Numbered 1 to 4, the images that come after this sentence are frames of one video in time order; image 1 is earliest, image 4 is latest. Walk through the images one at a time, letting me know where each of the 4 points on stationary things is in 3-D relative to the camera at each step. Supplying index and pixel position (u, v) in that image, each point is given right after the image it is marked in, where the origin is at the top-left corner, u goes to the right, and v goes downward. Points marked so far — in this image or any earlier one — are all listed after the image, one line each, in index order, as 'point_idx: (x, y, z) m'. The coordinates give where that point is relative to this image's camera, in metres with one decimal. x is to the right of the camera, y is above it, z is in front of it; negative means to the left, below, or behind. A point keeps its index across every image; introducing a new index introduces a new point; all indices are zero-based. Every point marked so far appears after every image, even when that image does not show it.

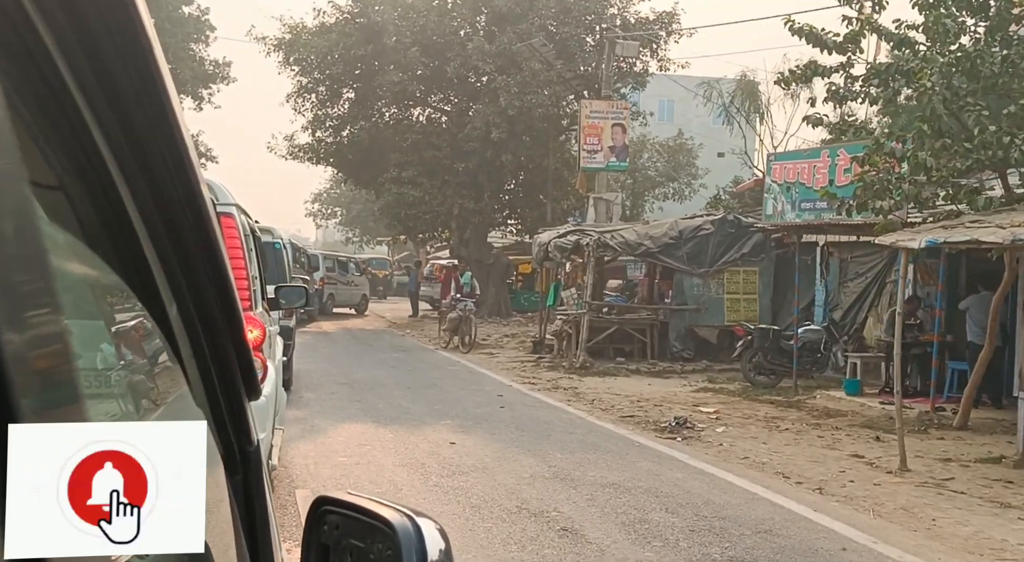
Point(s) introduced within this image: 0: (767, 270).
0: (+3.4, +0.1, +16.8) m
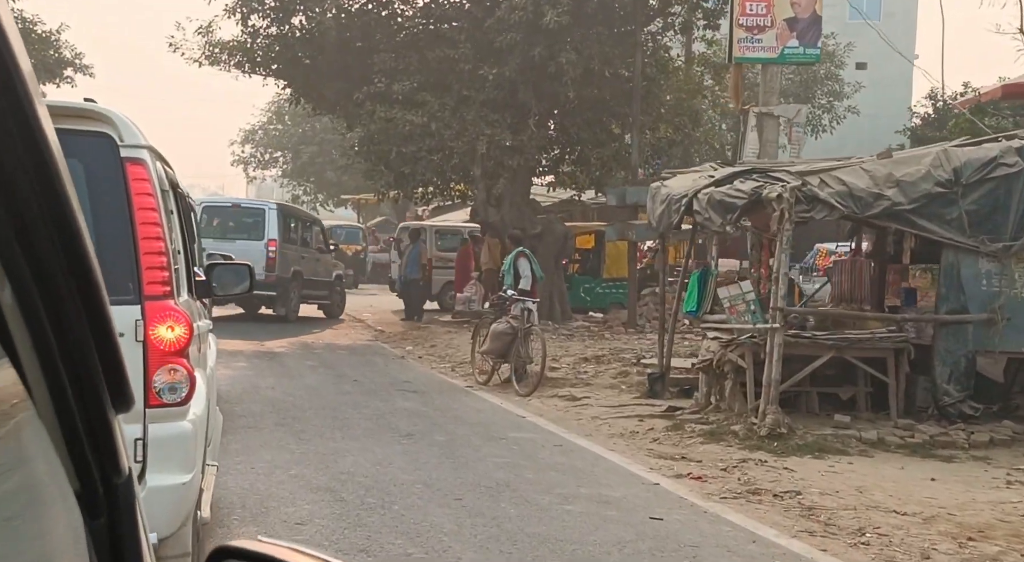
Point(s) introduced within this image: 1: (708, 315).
0: (+4.3, +0.3, +8.9) m
1: (+1.5, -0.3, +9.8) m
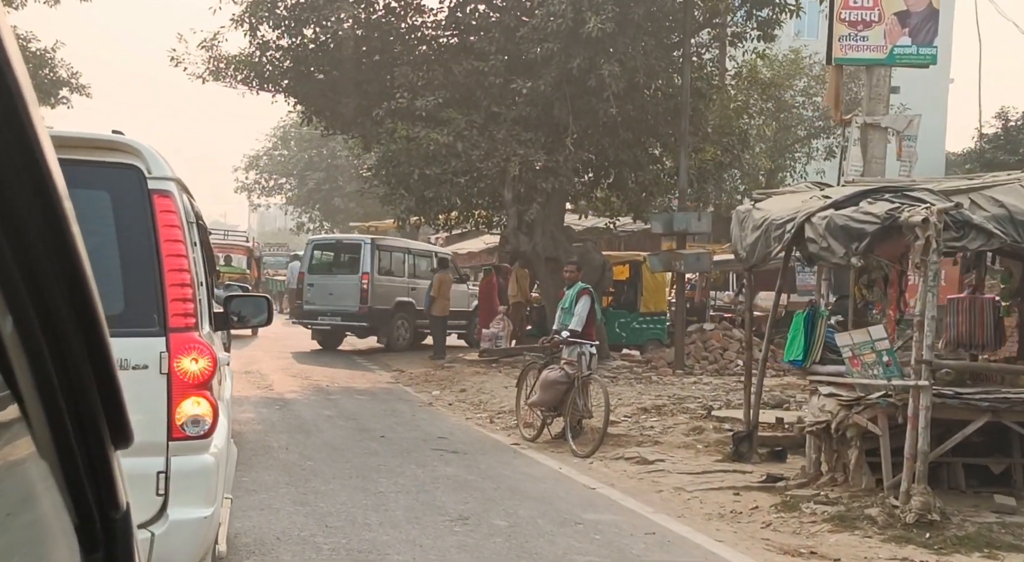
0: (+4.7, 0.0, +7.1) m
1: (+2.0, -0.5, +8.0) m
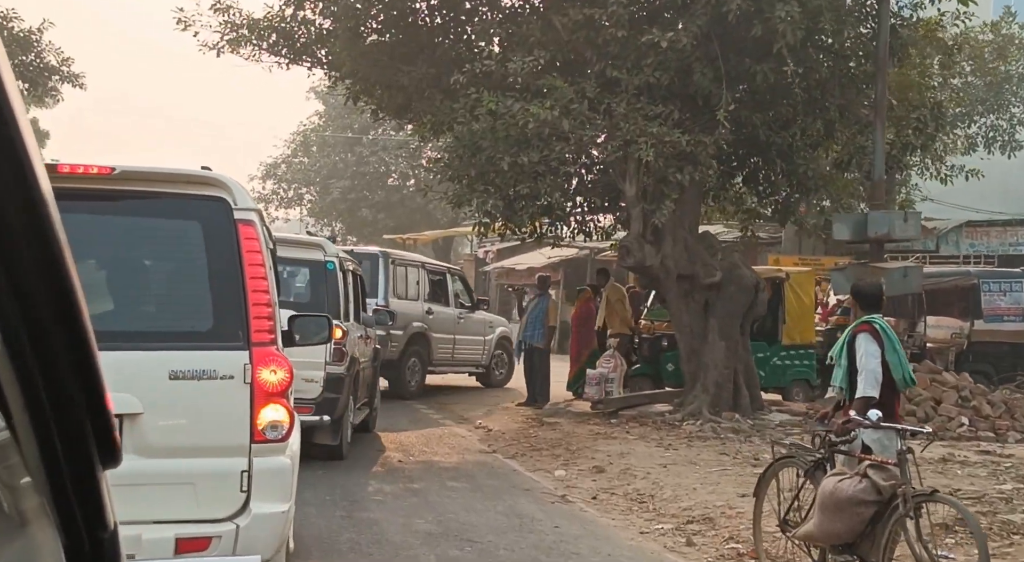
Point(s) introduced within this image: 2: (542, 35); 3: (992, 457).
0: (+5.9, -0.1, +2.6) m
1: (+3.1, -0.7, +3.6) m
2: (+0.3, +2.5, +12.6) m
3: (+3.7, -1.4, +9.7) m
